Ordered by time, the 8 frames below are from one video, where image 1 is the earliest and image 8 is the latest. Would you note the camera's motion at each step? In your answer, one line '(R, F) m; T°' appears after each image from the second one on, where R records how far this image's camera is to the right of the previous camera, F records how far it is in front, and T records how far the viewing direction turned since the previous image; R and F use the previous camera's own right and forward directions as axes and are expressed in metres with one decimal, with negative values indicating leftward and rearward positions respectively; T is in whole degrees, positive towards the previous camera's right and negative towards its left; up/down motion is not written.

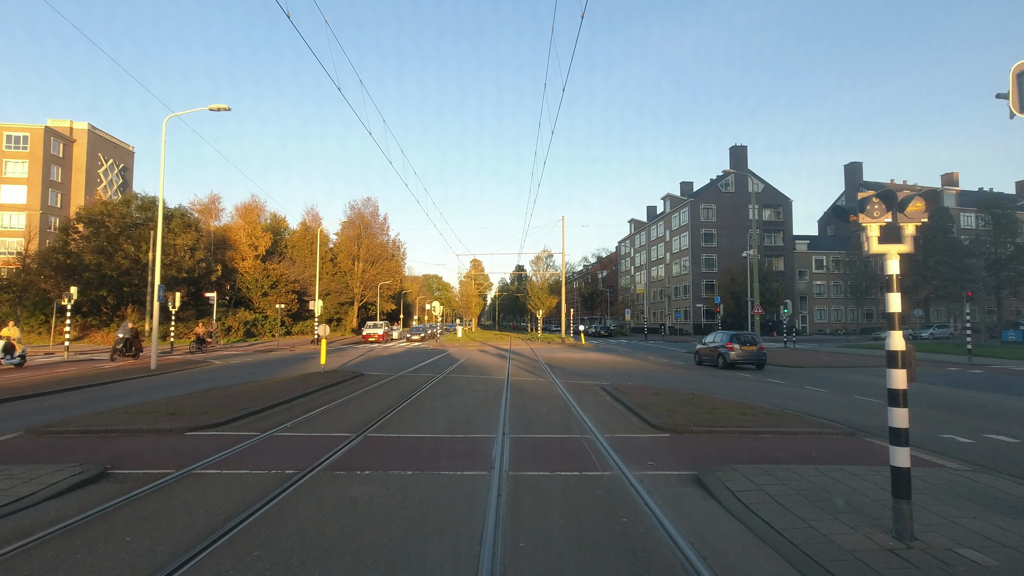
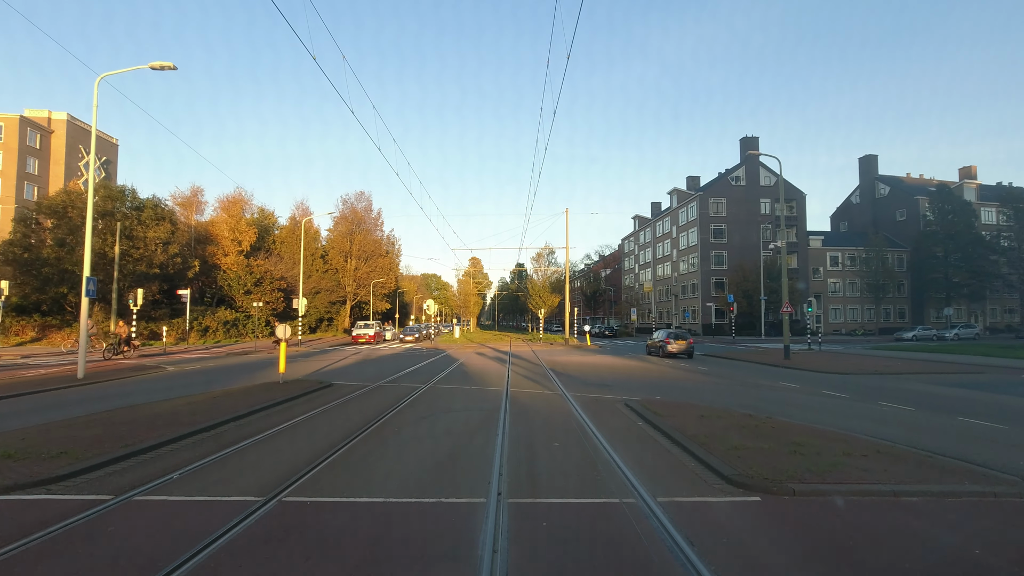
(0.0, +2.8) m; 0°
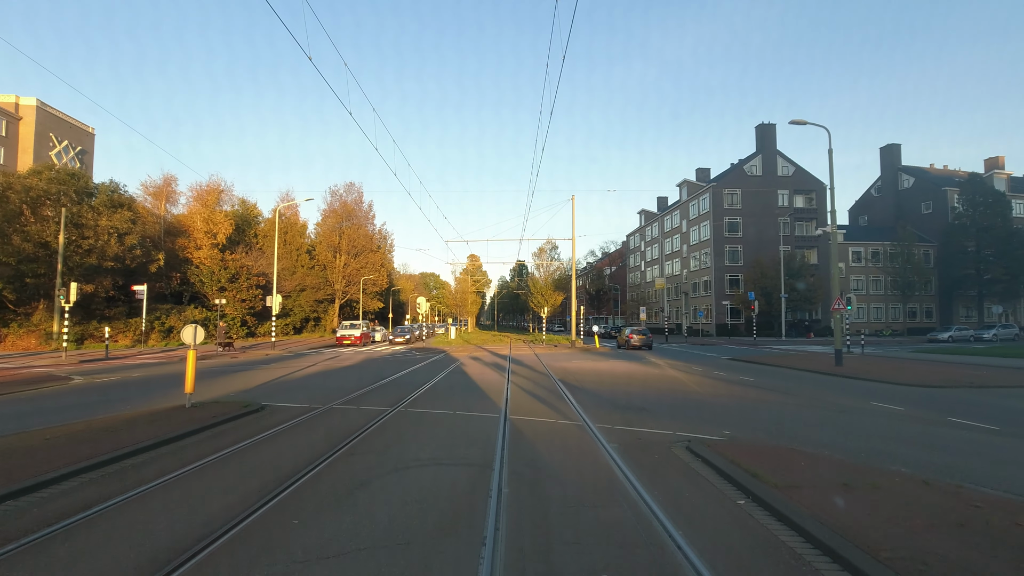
(0.0, +3.8) m; 0°
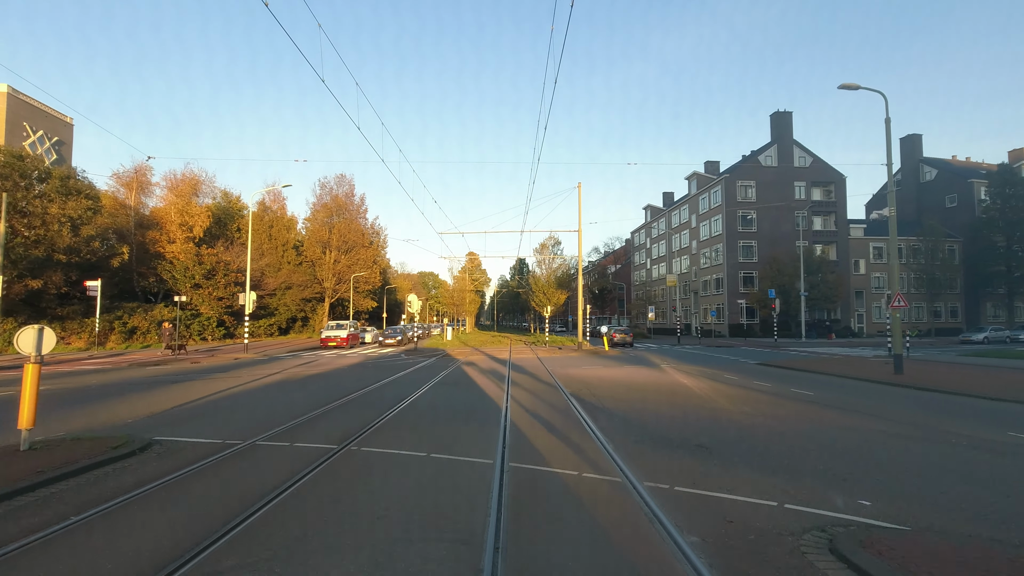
(0.0, +3.1) m; 0°
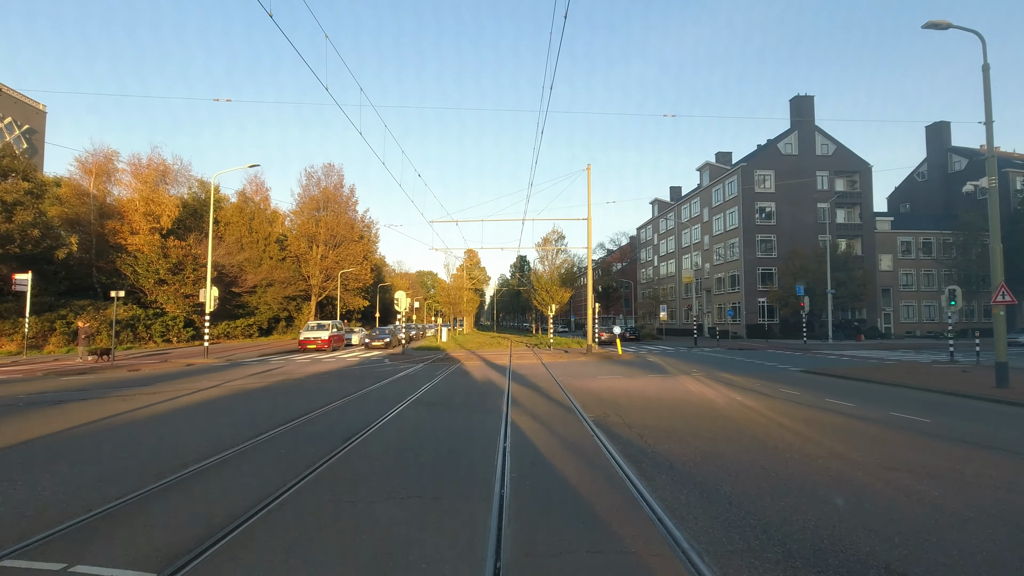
(0.0, +3.6) m; 0°
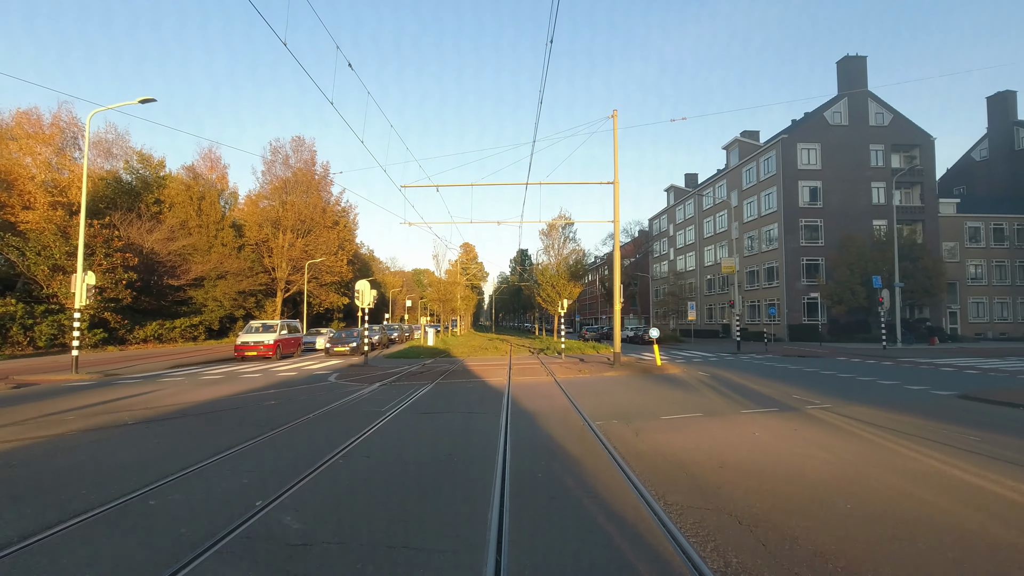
(0.0, +7.2) m; 0°
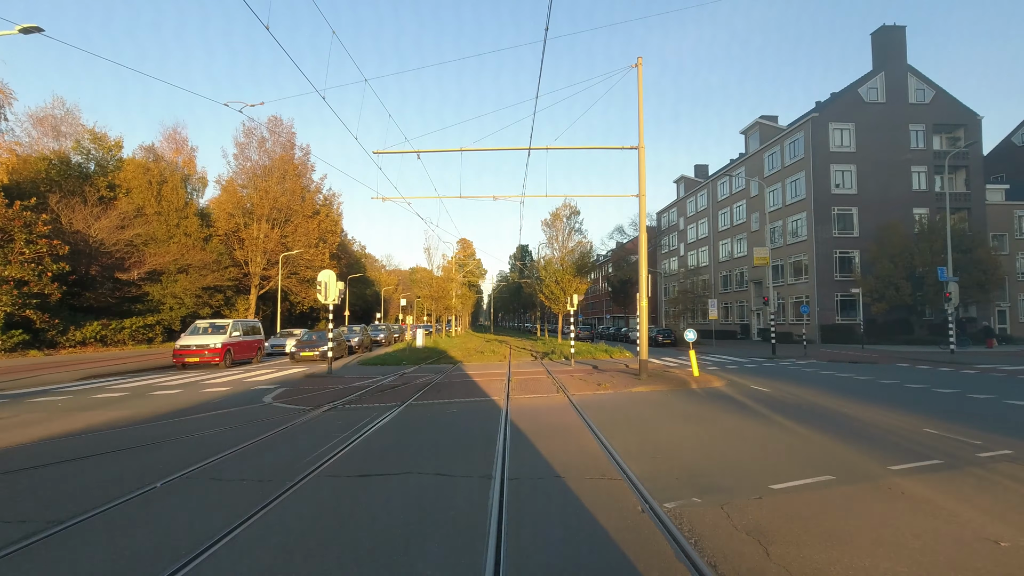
(0.0, +4.2) m; 0°
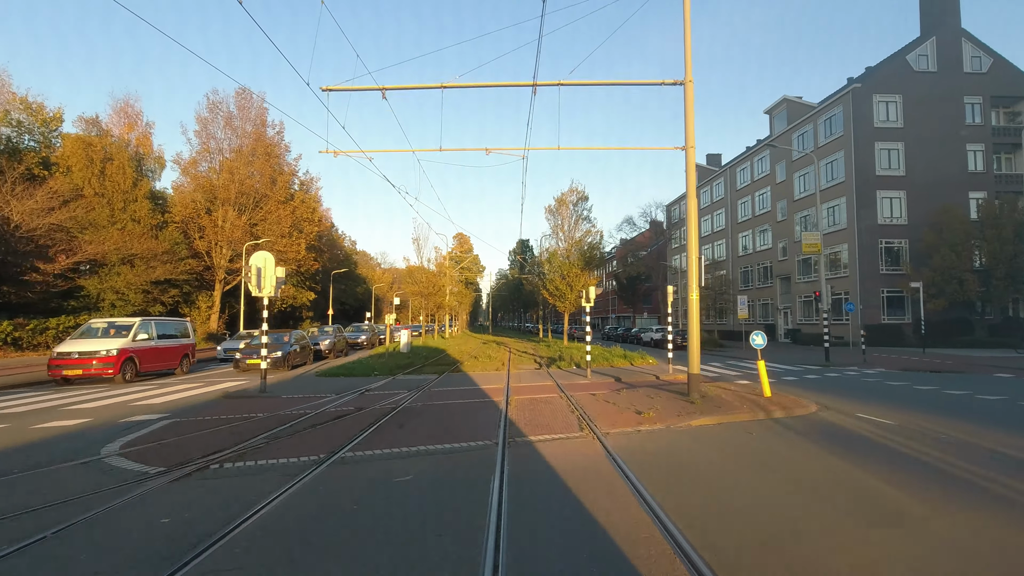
(0.0, +4.5) m; 0°
